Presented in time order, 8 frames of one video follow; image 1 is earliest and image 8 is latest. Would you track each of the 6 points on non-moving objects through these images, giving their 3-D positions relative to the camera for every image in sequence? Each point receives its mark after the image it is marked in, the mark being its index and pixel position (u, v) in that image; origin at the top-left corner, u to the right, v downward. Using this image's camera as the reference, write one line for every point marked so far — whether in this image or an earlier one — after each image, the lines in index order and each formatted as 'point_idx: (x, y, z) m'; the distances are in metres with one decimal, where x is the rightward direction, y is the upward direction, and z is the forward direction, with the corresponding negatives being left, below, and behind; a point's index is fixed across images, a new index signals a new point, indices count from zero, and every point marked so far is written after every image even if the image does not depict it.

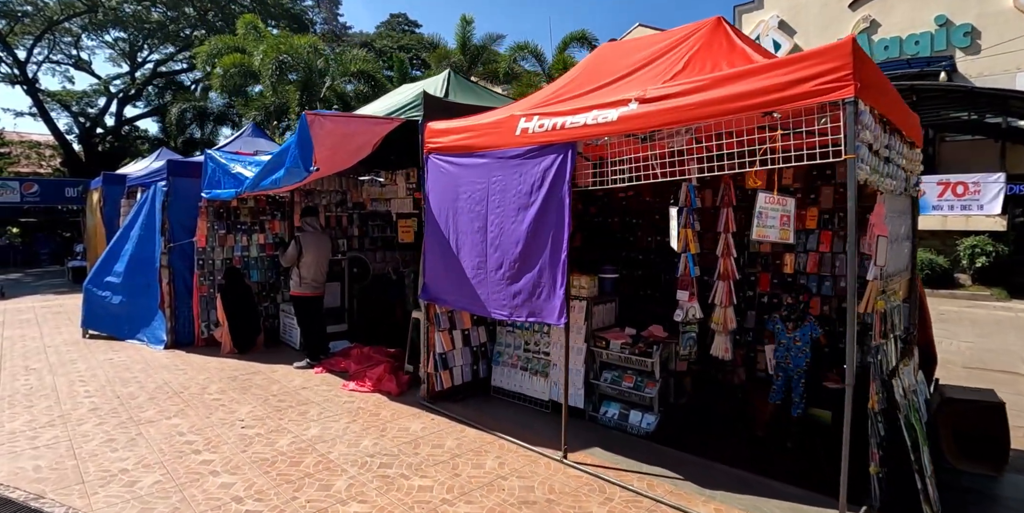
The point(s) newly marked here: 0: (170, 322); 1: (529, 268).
0: (-4.2, -0.8, +6.7) m
1: (+0.1, -0.1, +4.0) m
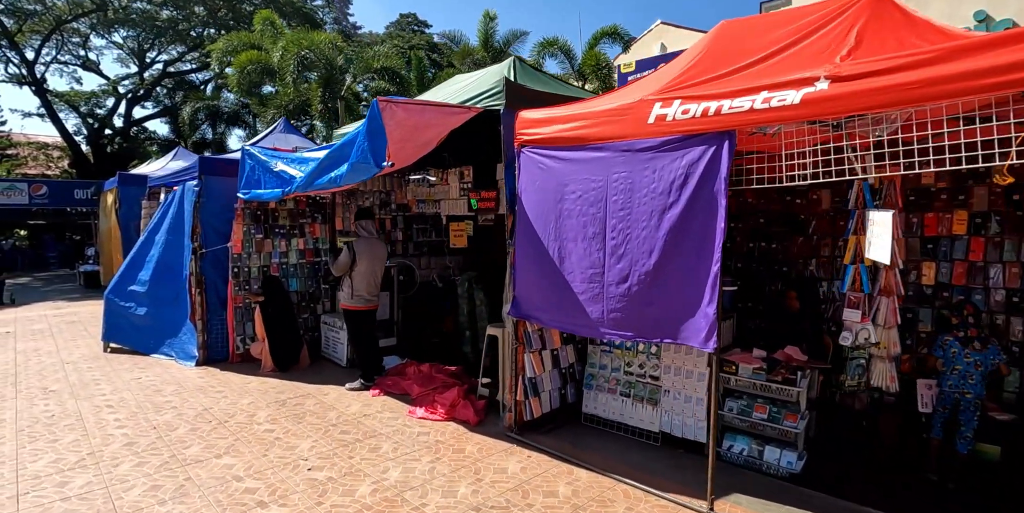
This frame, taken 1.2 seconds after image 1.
0: (-3.4, -0.9, +6.0) m
1: (+0.9, -0.2, +3.3) m
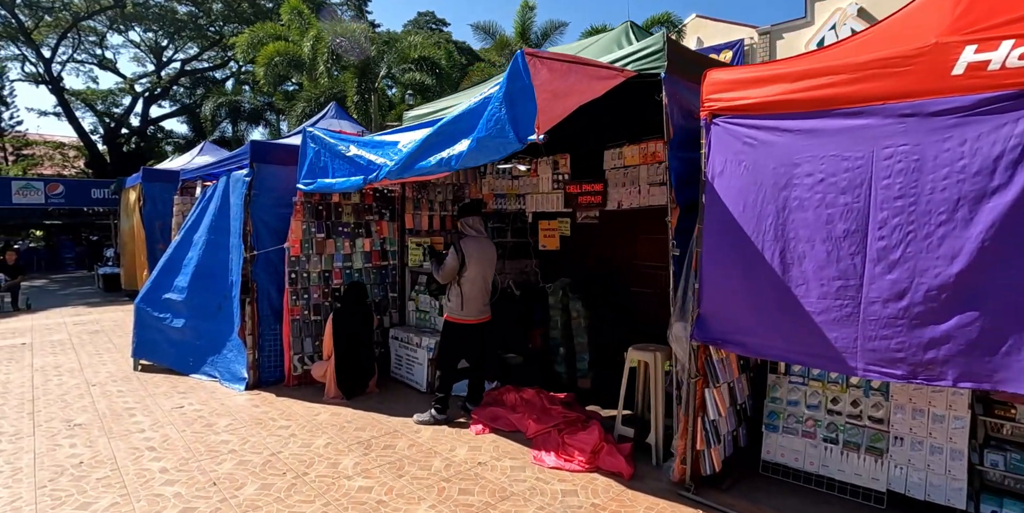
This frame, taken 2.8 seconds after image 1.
0: (-2.4, -0.9, +5.0) m
1: (+1.9, -0.2, +2.2) m
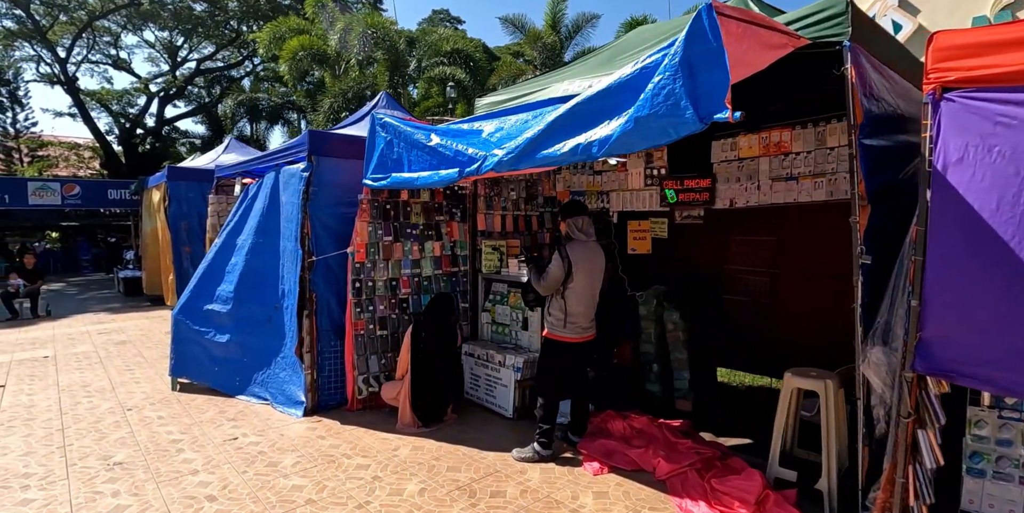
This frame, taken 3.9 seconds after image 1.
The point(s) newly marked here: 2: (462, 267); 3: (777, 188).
0: (-1.6, -0.9, +4.4) m
1: (+2.6, -0.2, +1.5) m
2: (-0.4, -0.1, +5.0) m
3: (+2.1, +0.5, +4.4) m
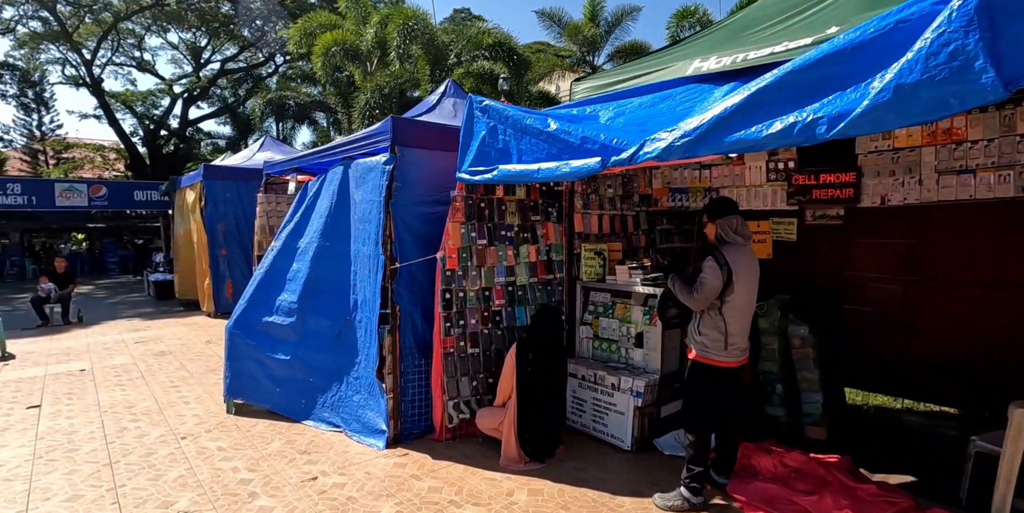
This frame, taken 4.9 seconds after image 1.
0: (-0.8, -1.0, +3.8) m
1: (+3.3, -0.2, +0.8) m
2: (+0.4, -0.1, +4.3) m
3: (+2.8, +0.5, +3.7) m
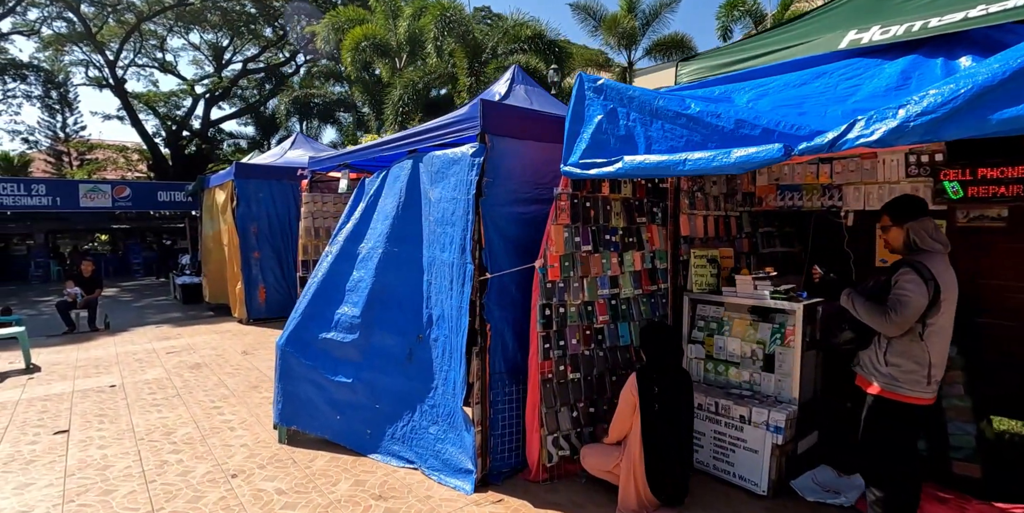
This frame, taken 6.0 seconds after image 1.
0: (-0.2, -1.0, +3.2) m
1: (+3.9, -0.3, +0.2) m
2: (+1.0, -0.2, +3.7) m
3: (+3.5, +0.4, +3.0) m
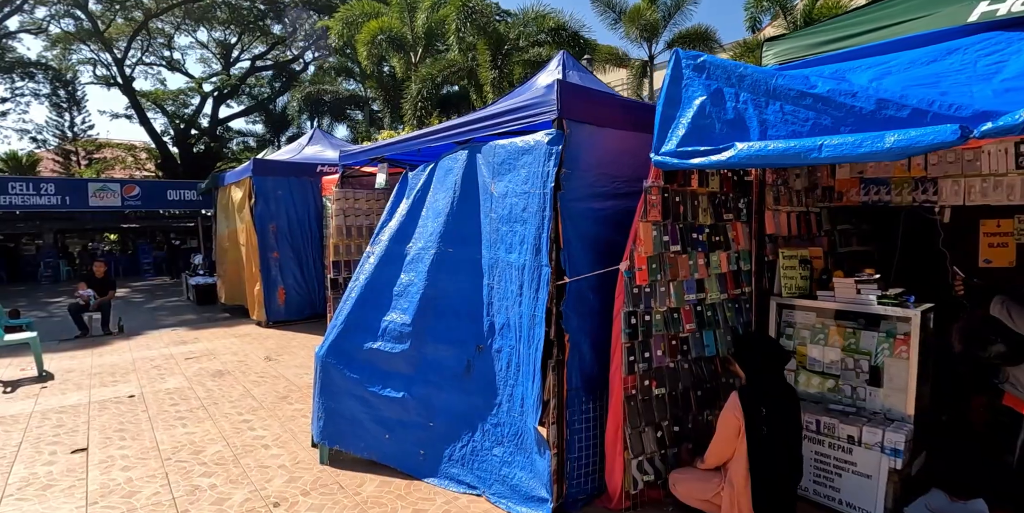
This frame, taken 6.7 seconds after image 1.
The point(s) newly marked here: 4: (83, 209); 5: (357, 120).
0: (+0.2, -1.0, +2.9) m
1: (+4.3, -0.3, -0.2) m
2: (+1.4, -0.2, +3.4) m
3: (+3.9, +0.4, +2.6) m
4: (-10.8, +1.2, +14.1) m
5: (-5.4, +4.8, +19.6) m
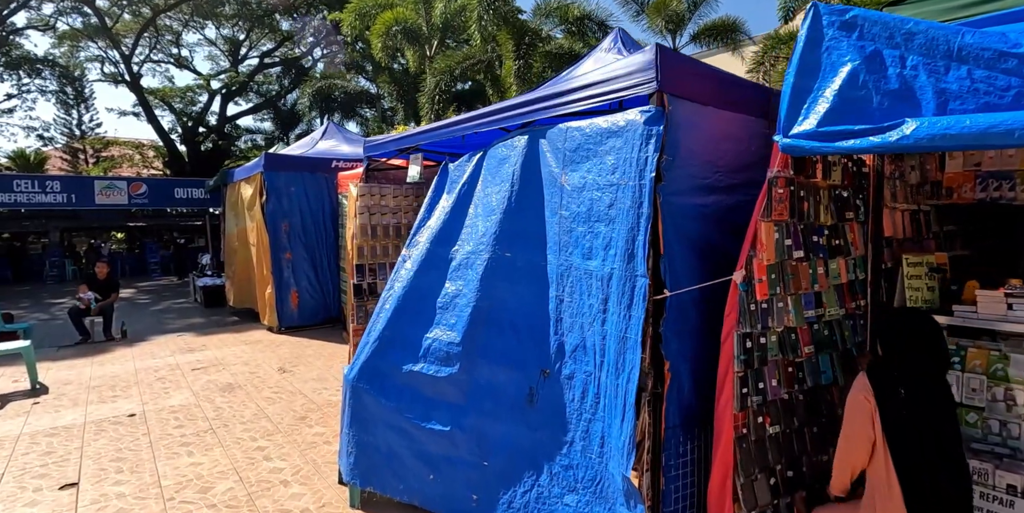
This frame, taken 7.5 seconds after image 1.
0: (+0.6, -1.1, +2.3) m
1: (+4.6, -0.4, -0.8) m
2: (+1.7, -0.2, +2.8) m
3: (+4.2, +0.4, +2.0) m
4: (-10.4, +1.2, +13.7) m
5: (-4.9, +4.8, +19.1) m
